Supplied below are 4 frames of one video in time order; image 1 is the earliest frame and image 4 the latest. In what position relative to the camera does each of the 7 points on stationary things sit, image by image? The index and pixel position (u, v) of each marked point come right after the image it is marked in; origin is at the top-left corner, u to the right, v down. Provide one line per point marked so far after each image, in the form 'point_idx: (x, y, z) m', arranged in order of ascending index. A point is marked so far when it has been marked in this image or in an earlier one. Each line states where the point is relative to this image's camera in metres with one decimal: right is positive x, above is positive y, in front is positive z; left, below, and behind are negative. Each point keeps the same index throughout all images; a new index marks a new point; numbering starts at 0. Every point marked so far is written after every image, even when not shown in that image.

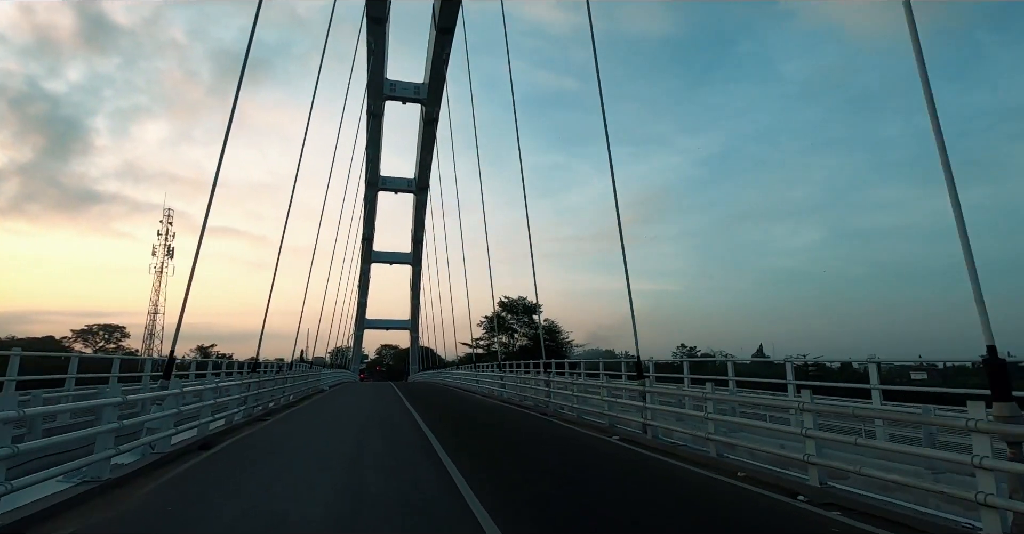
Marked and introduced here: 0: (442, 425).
0: (-1.8, -3.9, +18.2) m
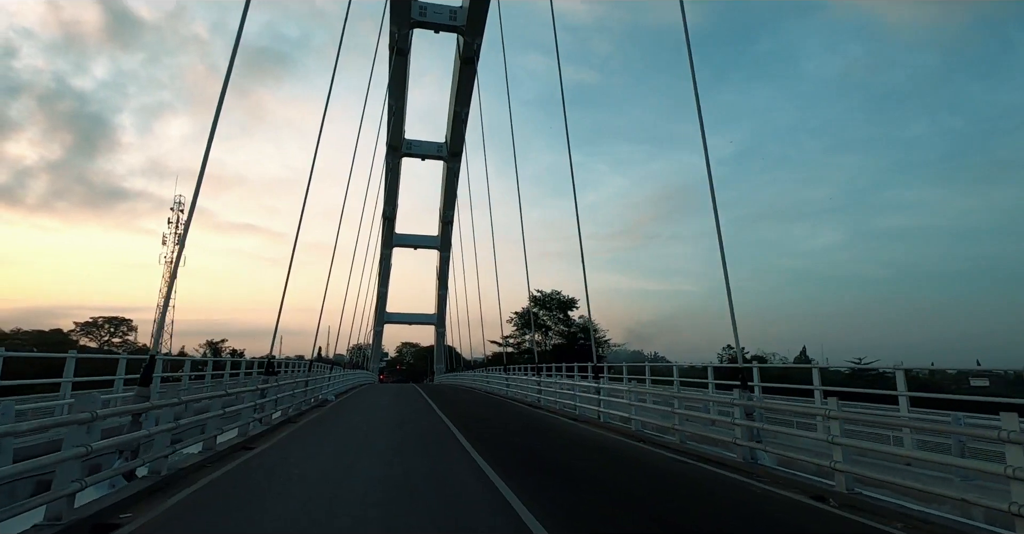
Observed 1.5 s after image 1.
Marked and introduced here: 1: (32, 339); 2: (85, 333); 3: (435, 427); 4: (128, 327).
0: (-1.1, -3.7, +17.2) m
1: (-9.6, -1.5, +14.0) m
2: (-8.2, -1.3, +13.4) m
3: (-1.7, -3.6, +15.9) m
4: (-7.9, -1.2, +14.5) m
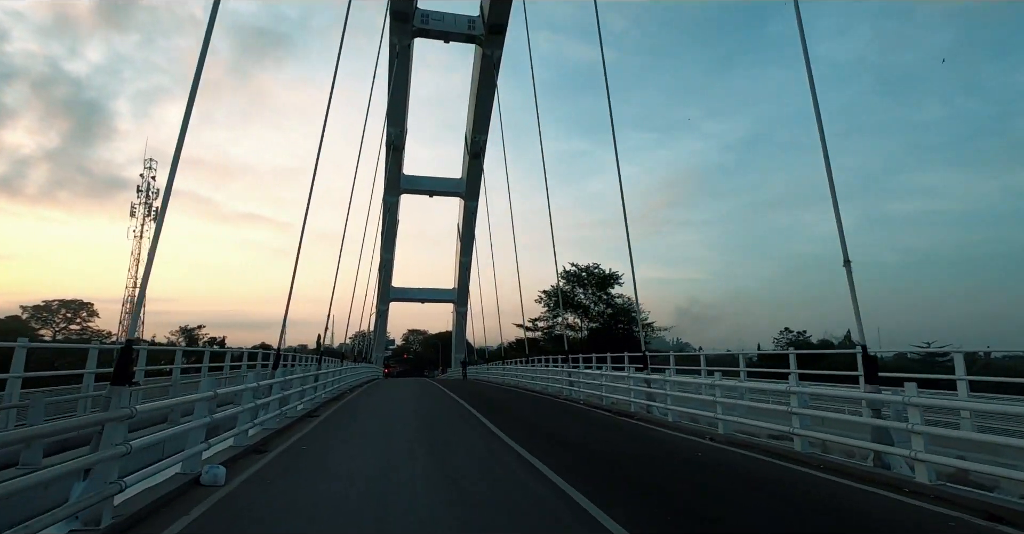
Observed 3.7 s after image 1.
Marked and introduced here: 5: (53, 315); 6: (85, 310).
0: (-0.5, -3.2, +15.2) m
1: (-9.1, -1.1, +12.1) m
2: (-7.7, -0.9, +11.5) m
3: (-1.1, -3.1, +14.0) m
4: (-7.5, -0.8, +12.6) m
5: (-7.7, -0.8, +11.9) m
6: (-7.5, -0.8, +12.6) m
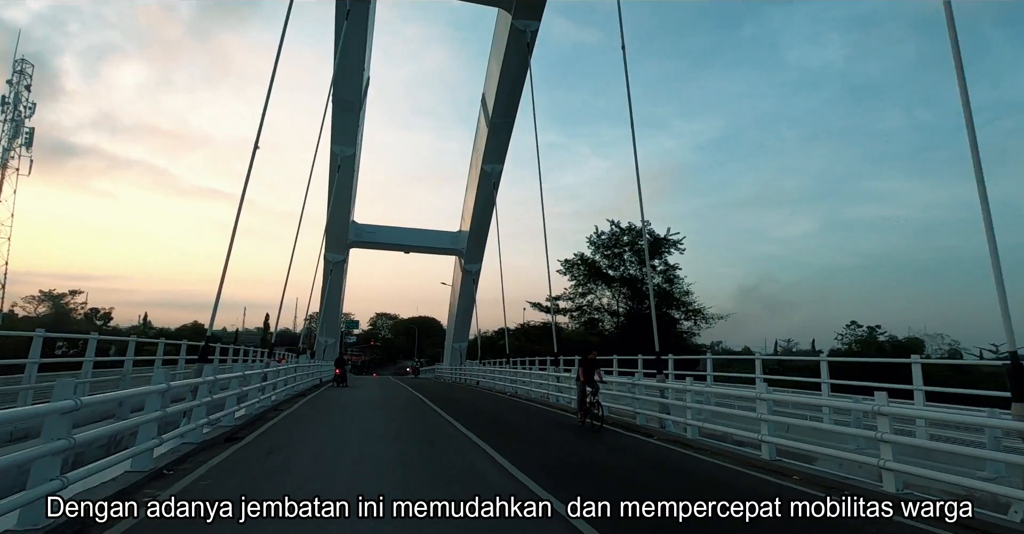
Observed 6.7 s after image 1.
0: (-0.7, -2.7, +12.2) m
1: (-9.0, -0.3, +8.7) m
2: (-7.6, -0.1, +8.1) m
3: (-1.3, -2.5, +10.9) m
4: (-7.4, -0.1, +9.2) m
5: (-7.6, -0.1, +8.5) m
6: (-7.5, -0.1, +9.2) m
